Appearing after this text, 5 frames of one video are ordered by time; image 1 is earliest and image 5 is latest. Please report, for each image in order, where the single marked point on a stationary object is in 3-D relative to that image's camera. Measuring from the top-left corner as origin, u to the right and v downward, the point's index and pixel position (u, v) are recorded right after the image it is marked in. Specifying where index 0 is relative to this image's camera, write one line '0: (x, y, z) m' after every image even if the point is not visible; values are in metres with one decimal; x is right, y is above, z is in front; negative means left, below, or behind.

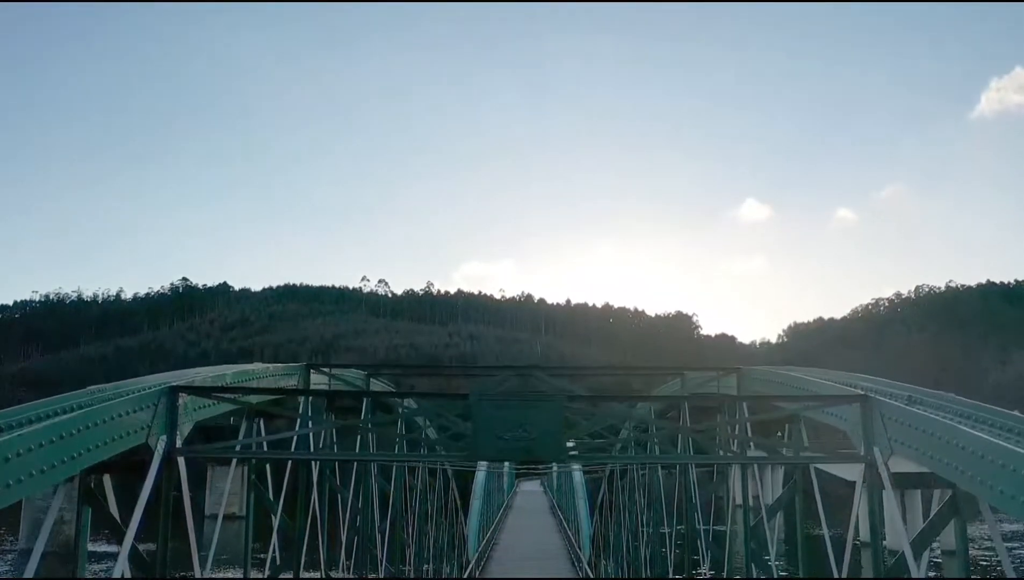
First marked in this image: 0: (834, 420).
0: (+6.0, -2.5, +14.1) m
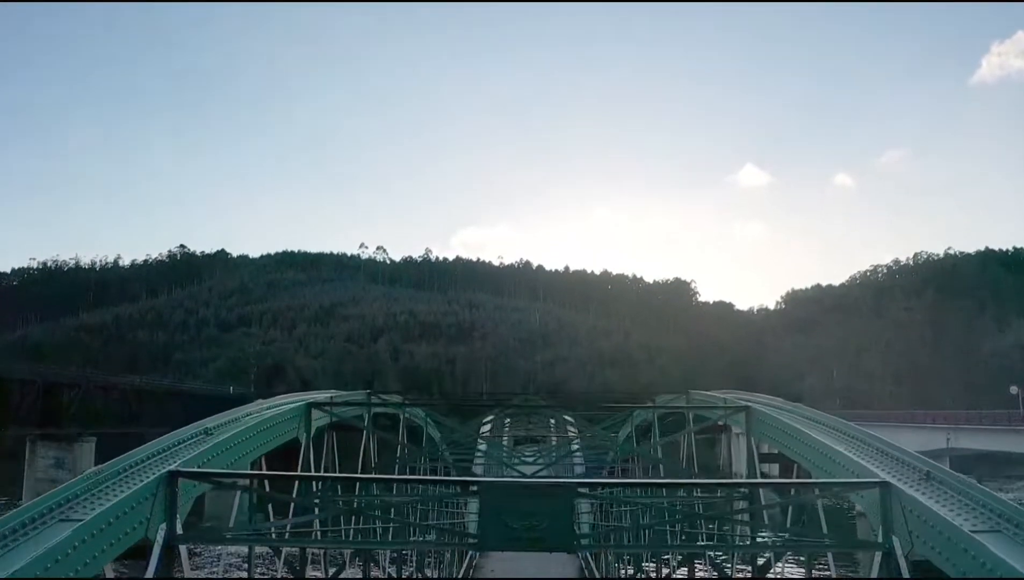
0: (+6.1, -3.7, +13.5) m
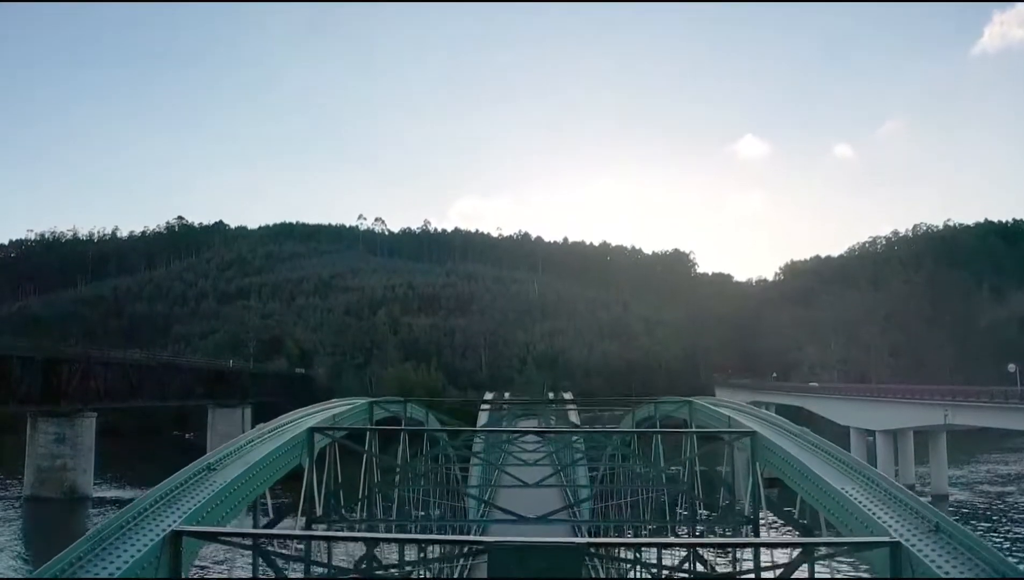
0: (+6.2, -4.8, +13.2) m
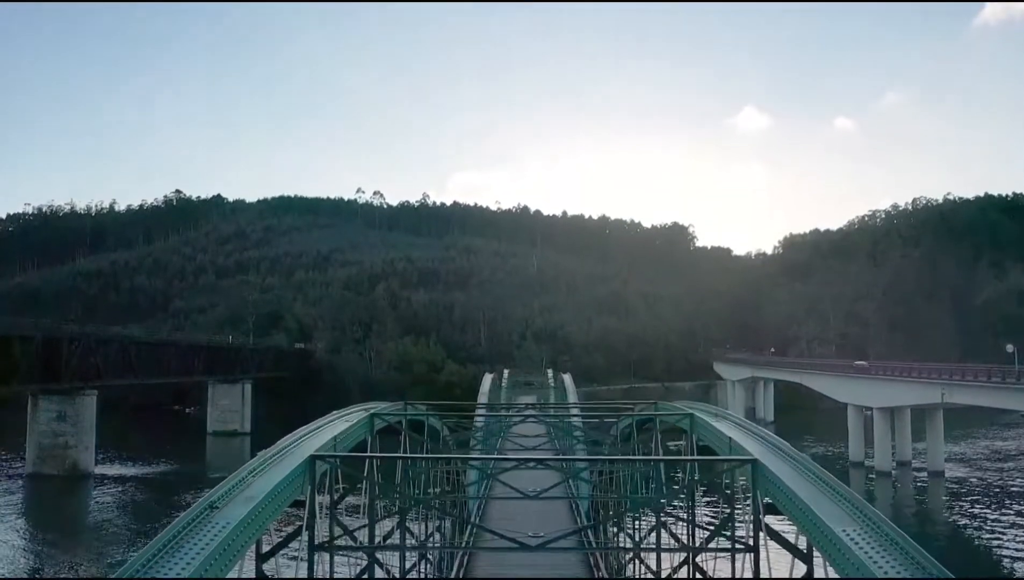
0: (+6.2, -5.9, +13.0) m
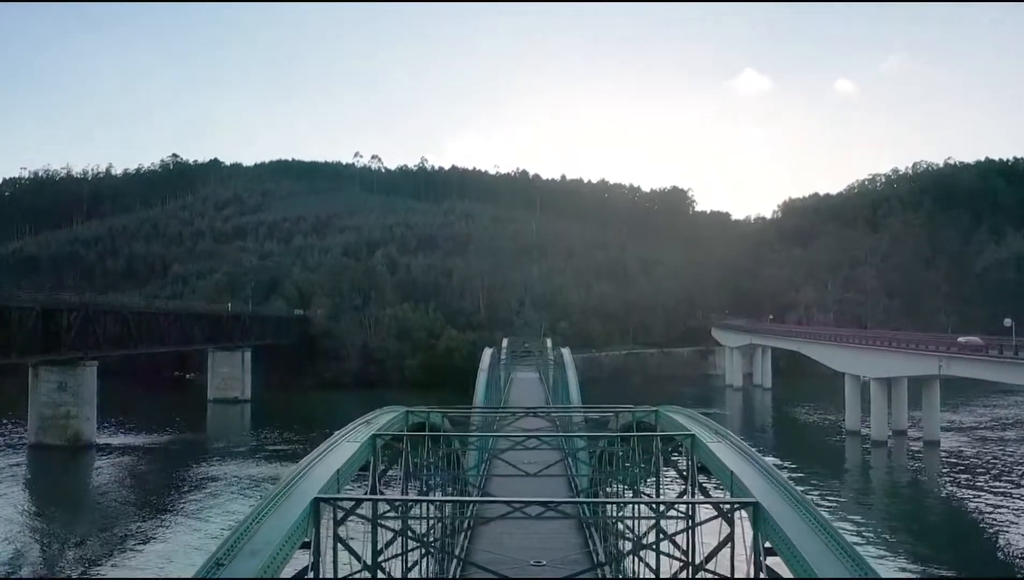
0: (+6.2, -7.4, +12.8) m
